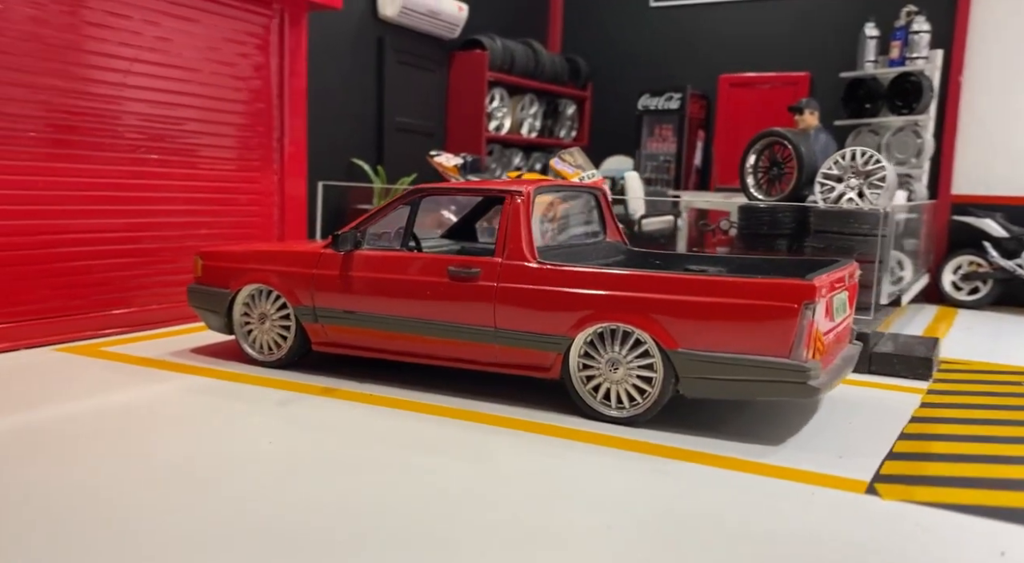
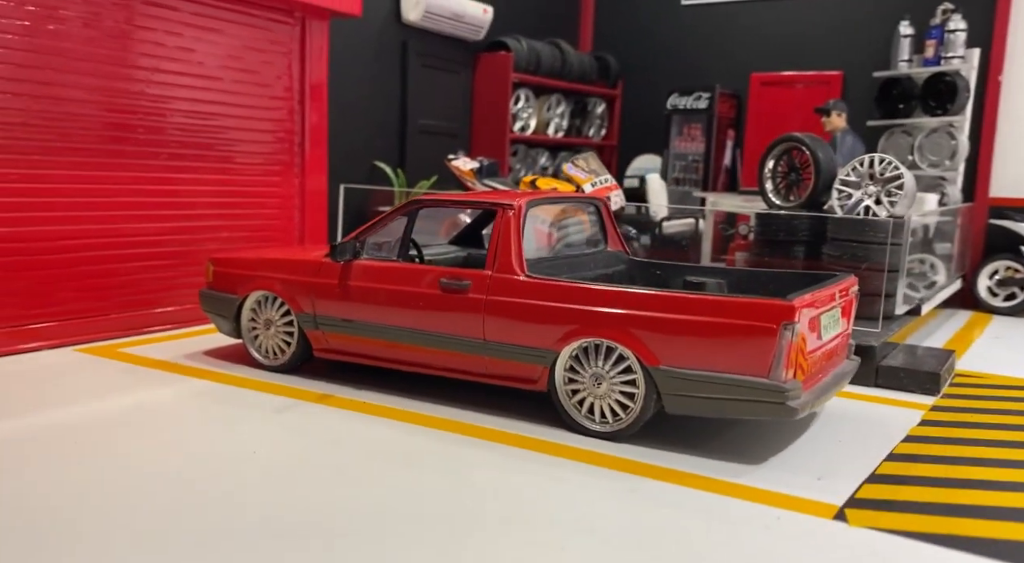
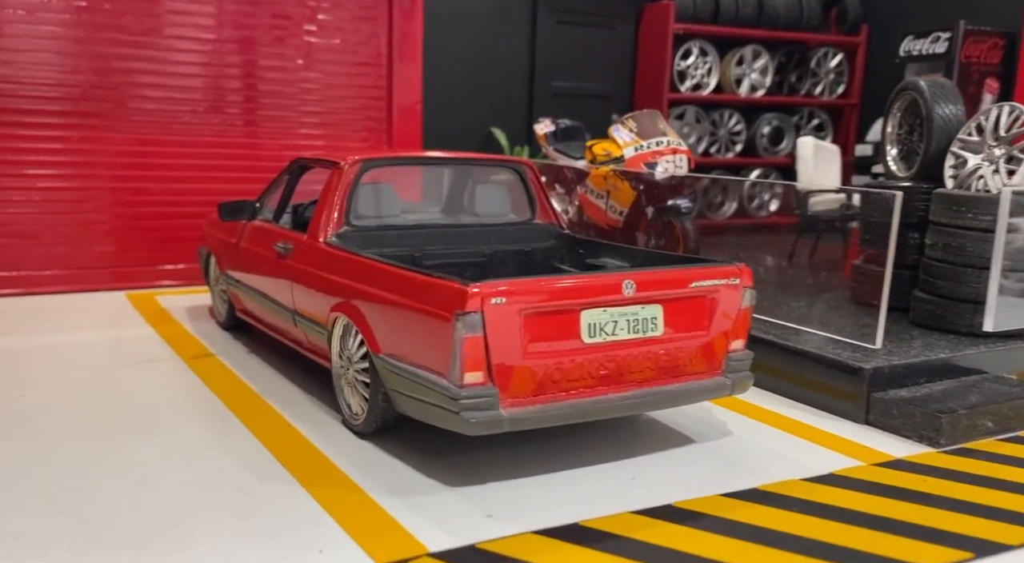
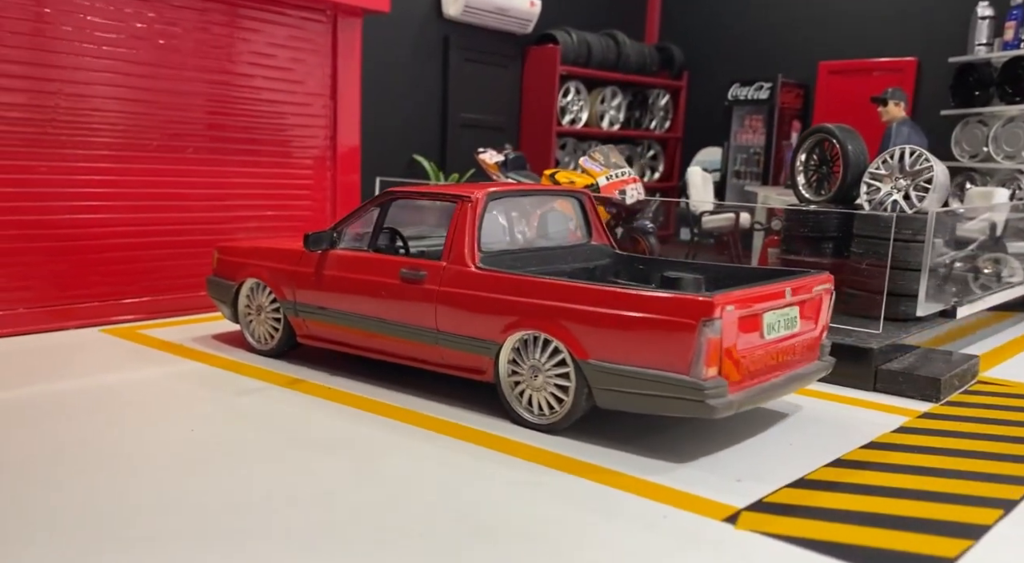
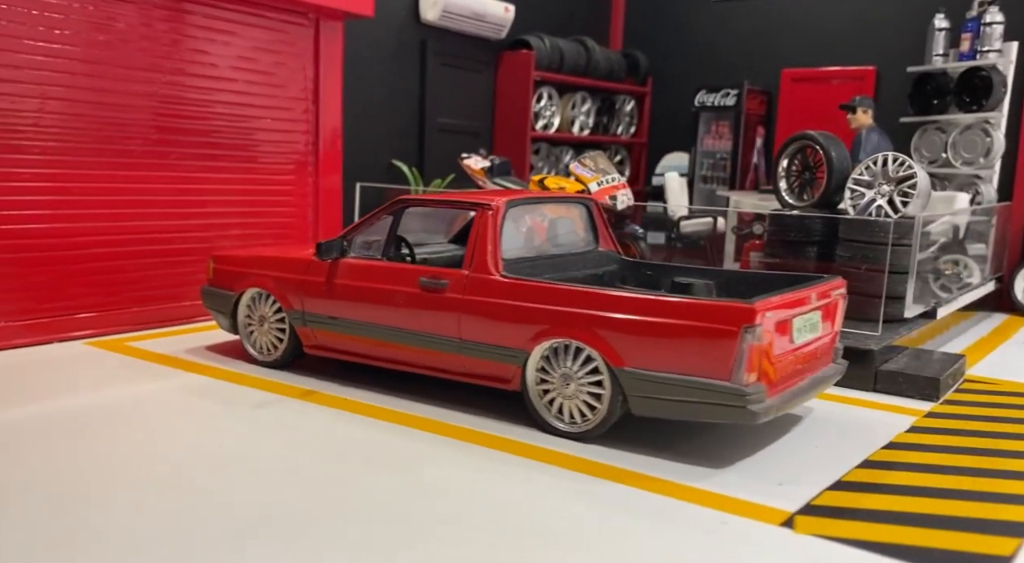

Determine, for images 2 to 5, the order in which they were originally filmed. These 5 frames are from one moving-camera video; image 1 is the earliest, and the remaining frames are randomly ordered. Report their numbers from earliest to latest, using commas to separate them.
2, 5, 4, 3
